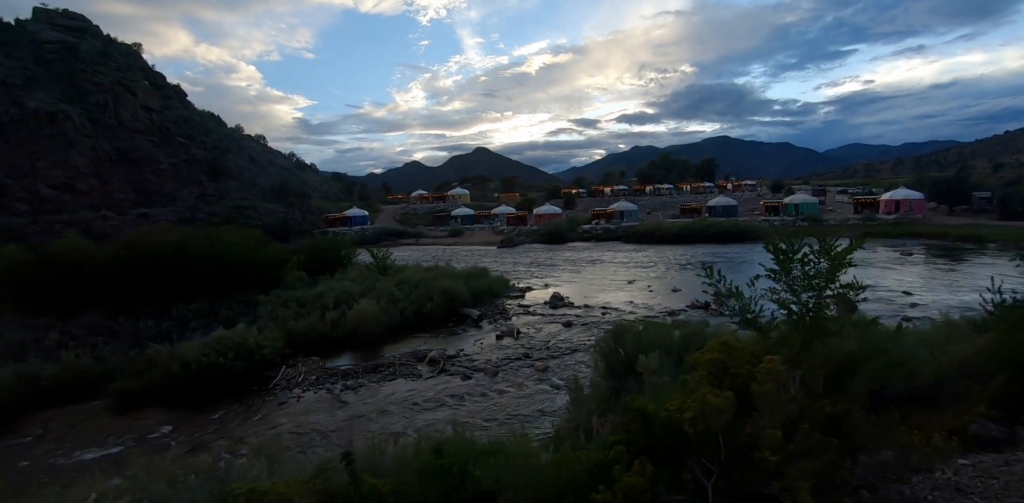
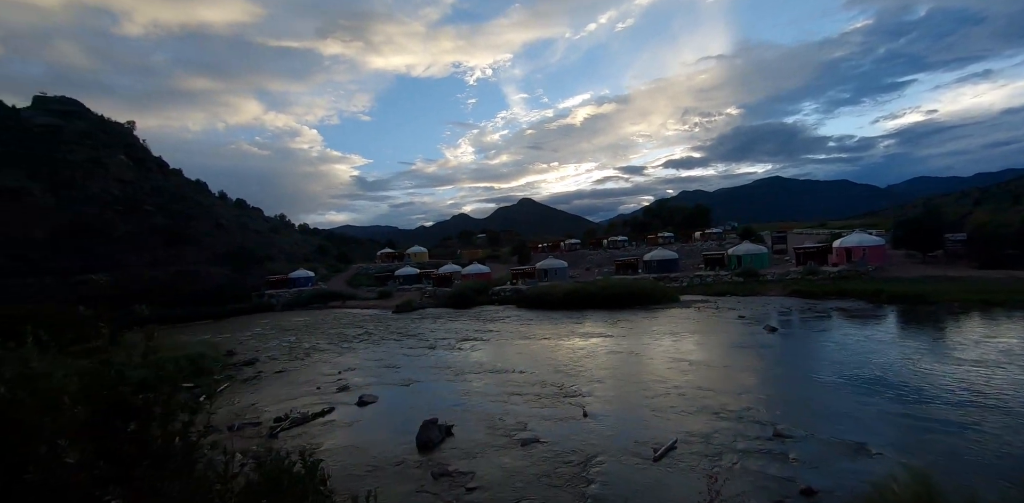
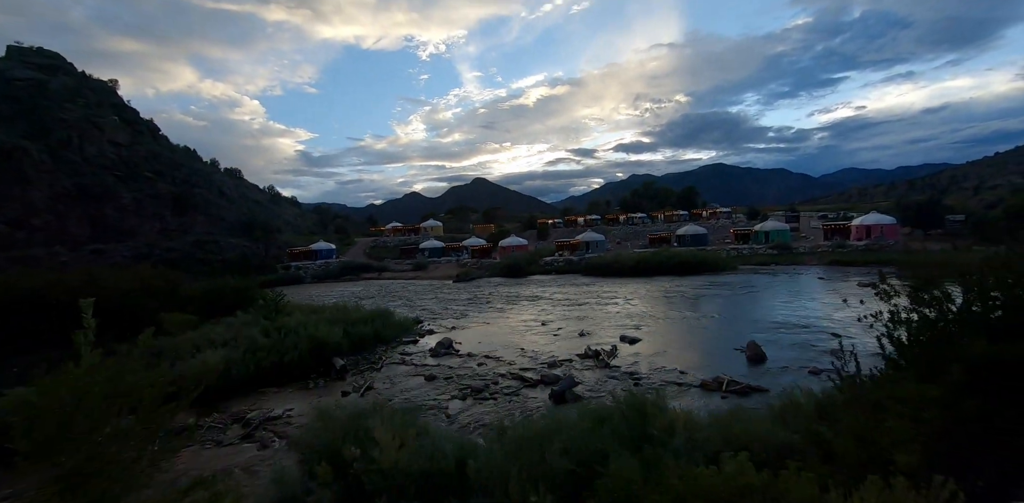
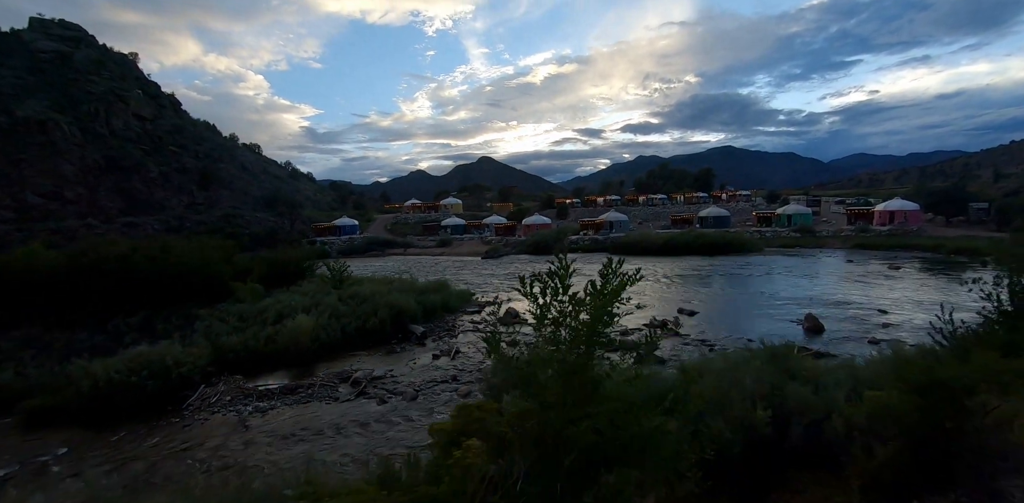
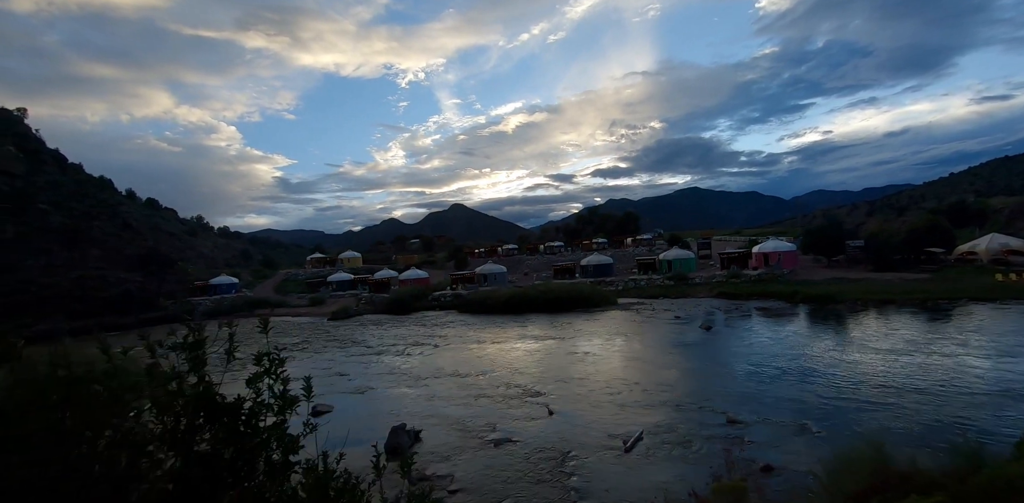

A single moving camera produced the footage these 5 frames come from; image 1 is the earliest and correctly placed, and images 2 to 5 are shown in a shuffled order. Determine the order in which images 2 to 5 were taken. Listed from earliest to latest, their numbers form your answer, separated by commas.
4, 3, 5, 2
